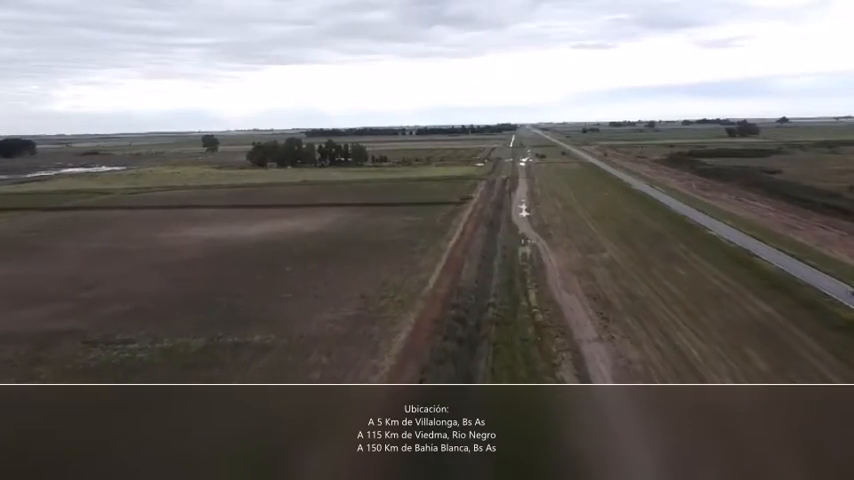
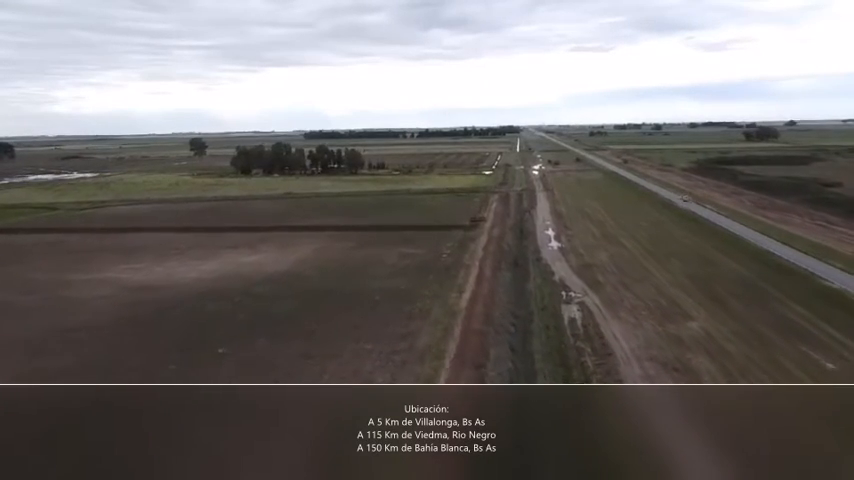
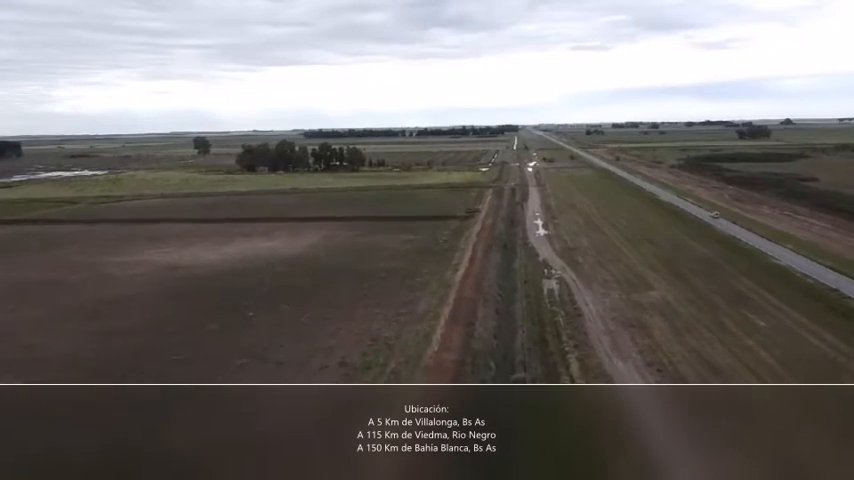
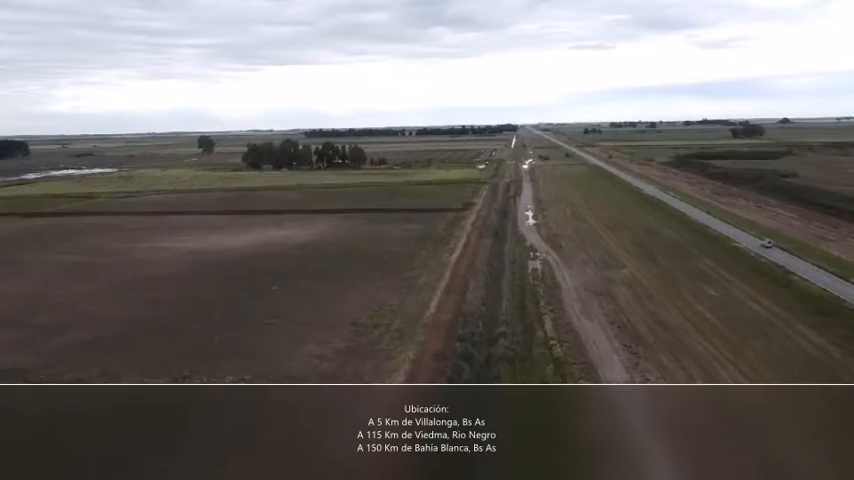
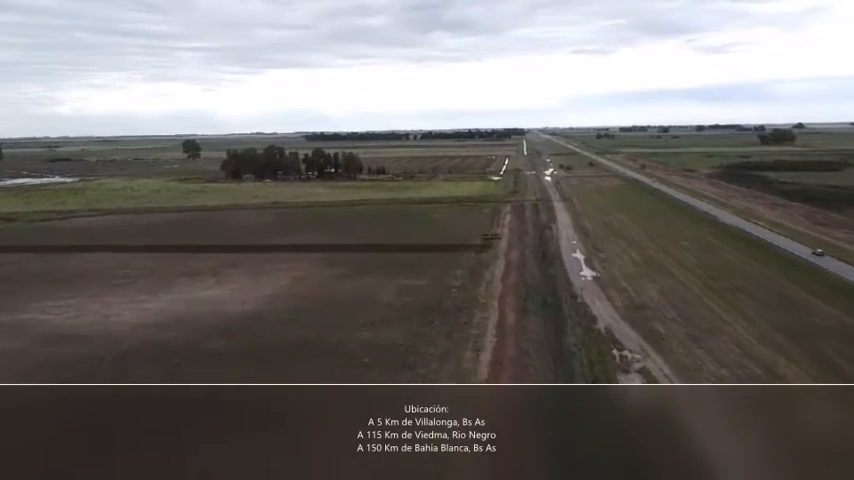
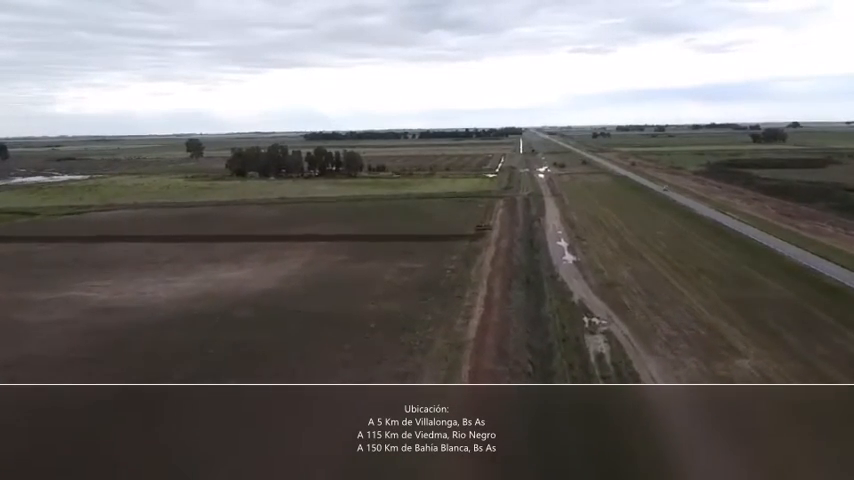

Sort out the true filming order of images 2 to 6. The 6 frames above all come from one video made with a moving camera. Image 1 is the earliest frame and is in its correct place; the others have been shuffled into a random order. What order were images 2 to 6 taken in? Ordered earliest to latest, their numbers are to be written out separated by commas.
4, 3, 2, 6, 5
